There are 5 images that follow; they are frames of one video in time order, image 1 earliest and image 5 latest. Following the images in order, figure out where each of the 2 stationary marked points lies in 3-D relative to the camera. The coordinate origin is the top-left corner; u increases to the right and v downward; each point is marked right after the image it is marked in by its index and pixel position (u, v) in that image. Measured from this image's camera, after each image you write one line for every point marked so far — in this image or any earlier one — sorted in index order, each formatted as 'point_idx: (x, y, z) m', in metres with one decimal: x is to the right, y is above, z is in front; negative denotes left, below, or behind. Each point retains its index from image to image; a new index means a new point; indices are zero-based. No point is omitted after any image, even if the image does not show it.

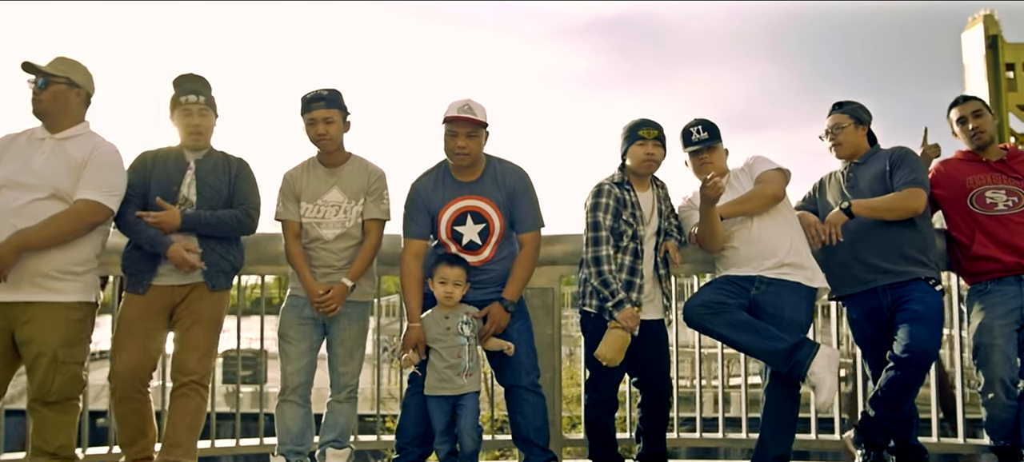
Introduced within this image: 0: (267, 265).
0: (-1.4, -0.2, +4.6) m
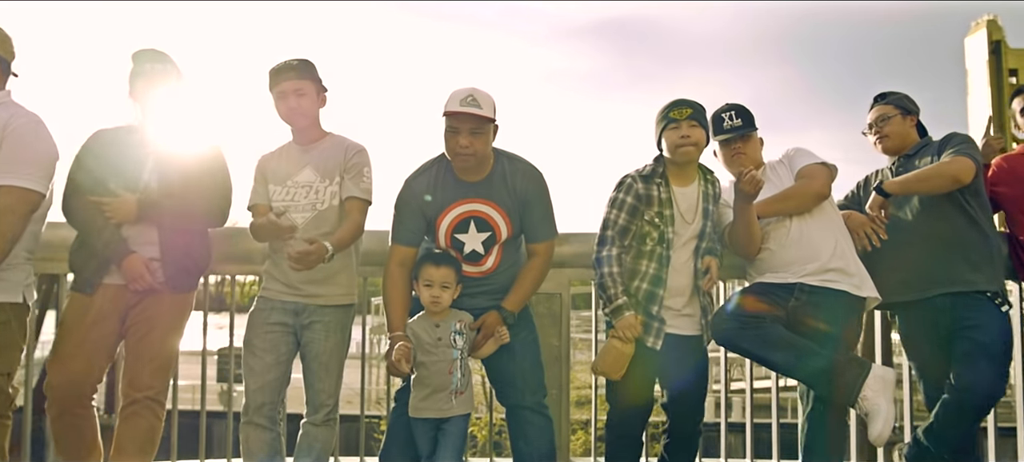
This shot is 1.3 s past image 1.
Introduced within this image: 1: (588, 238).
0: (-1.3, -0.2, +4.1) m
1: (+0.4, 0.0, +4.3) m
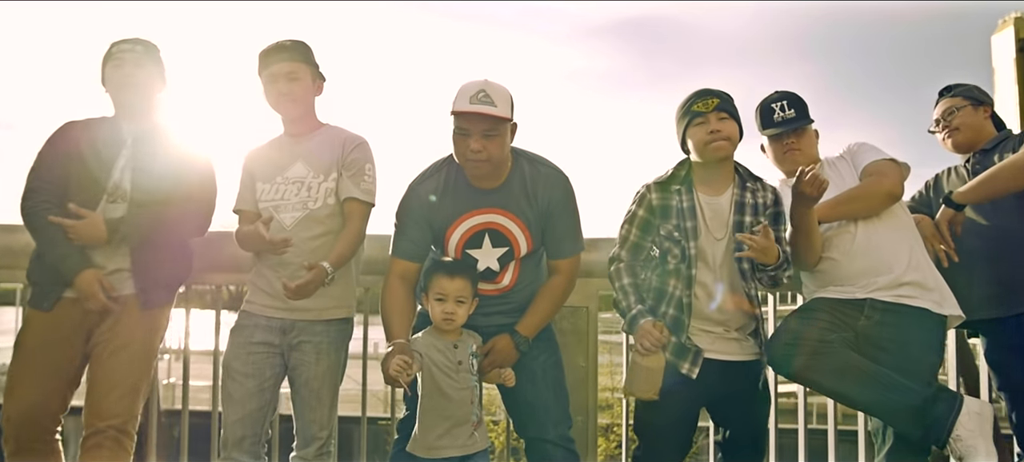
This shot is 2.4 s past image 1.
0: (-1.3, -0.2, +3.6) m
1: (+0.5, -0.1, +3.8) m
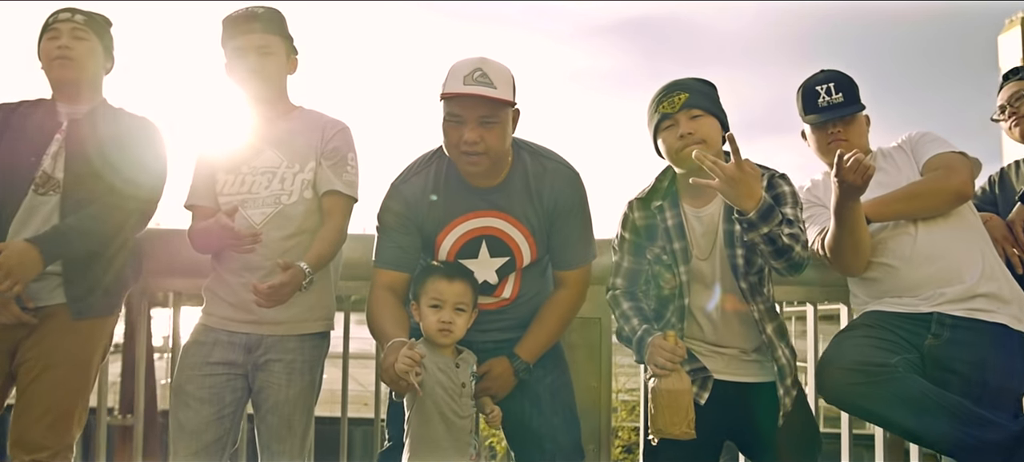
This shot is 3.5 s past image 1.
0: (-1.2, -0.2, +3.1) m
1: (+0.5, -0.1, +3.4) m
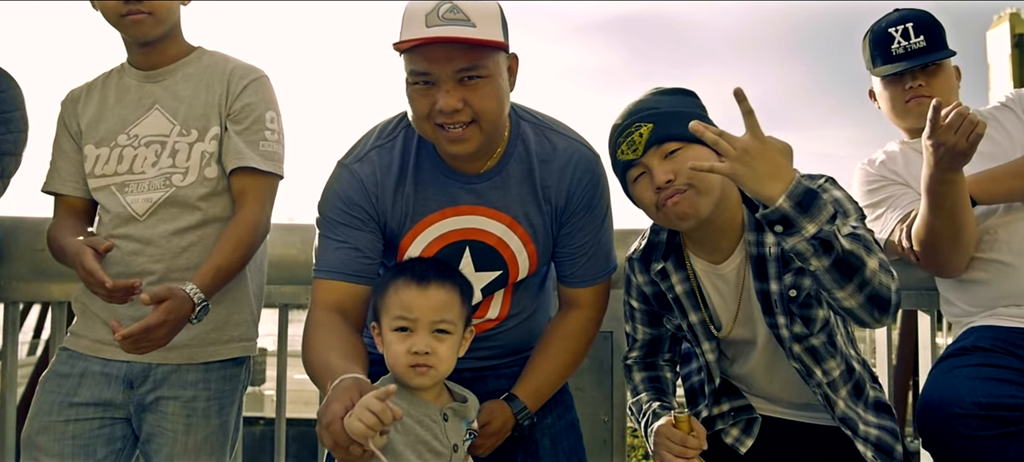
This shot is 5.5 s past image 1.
0: (-1.3, -0.2, +2.4) m
1: (+0.4, 0.0, +2.6) m
